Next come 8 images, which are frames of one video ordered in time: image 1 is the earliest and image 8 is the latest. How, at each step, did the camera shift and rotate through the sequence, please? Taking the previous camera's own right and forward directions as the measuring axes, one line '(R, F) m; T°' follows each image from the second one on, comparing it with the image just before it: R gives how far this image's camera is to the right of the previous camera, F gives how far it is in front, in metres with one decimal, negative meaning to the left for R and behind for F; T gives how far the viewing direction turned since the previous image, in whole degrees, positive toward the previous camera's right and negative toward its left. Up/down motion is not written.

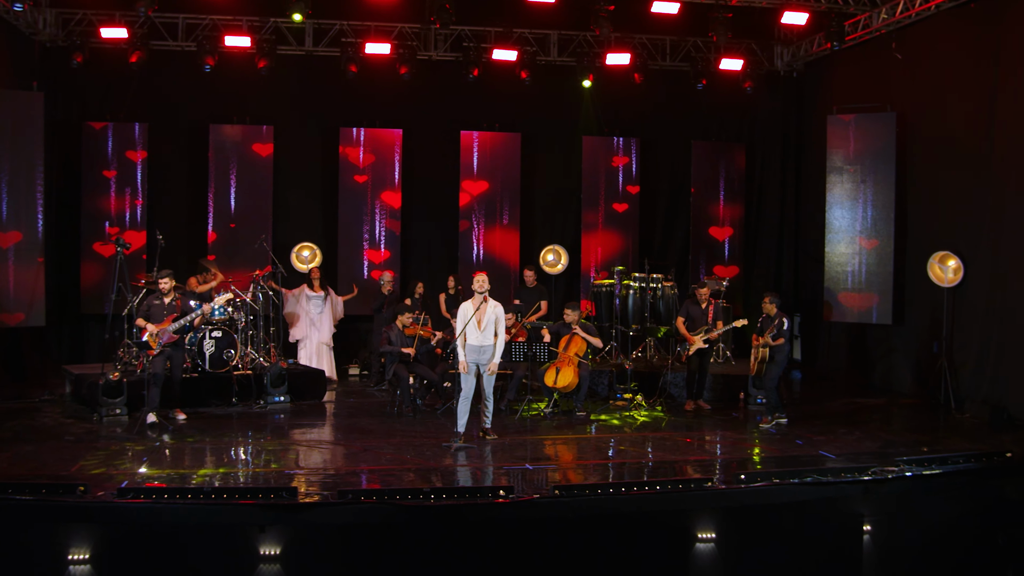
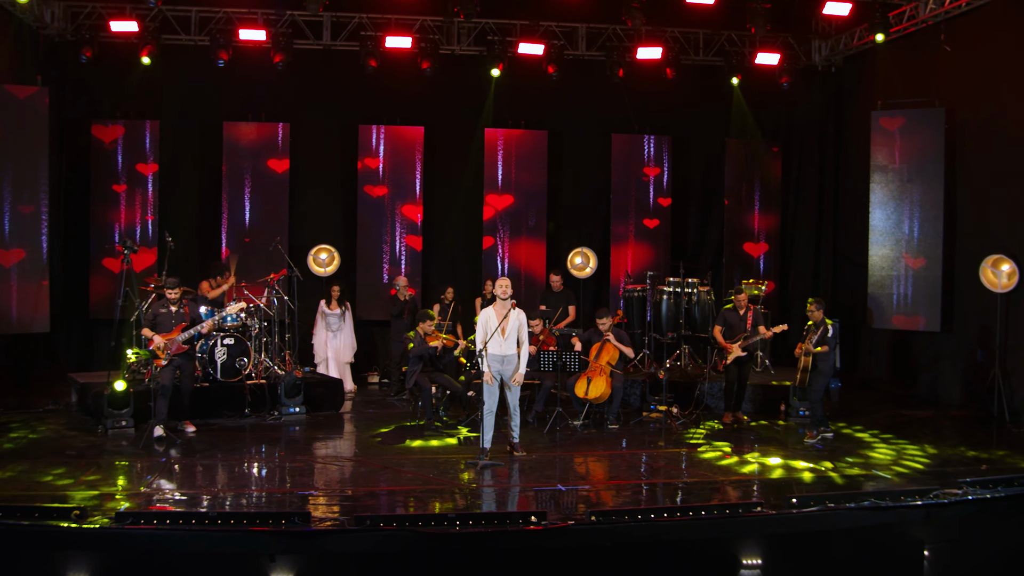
(-0.2, +0.5) m; -1°
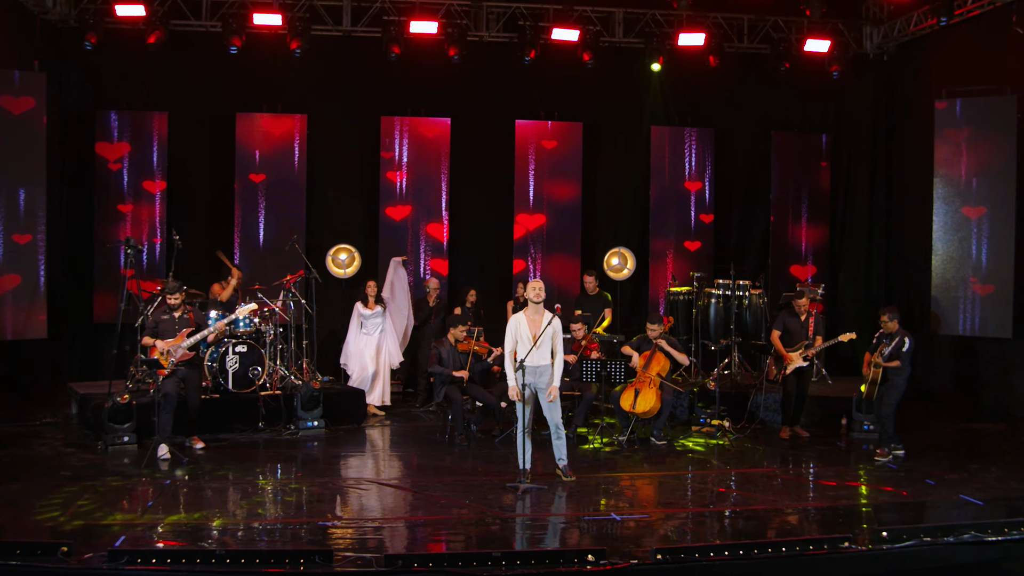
(-0.3, +0.8) m; -1°
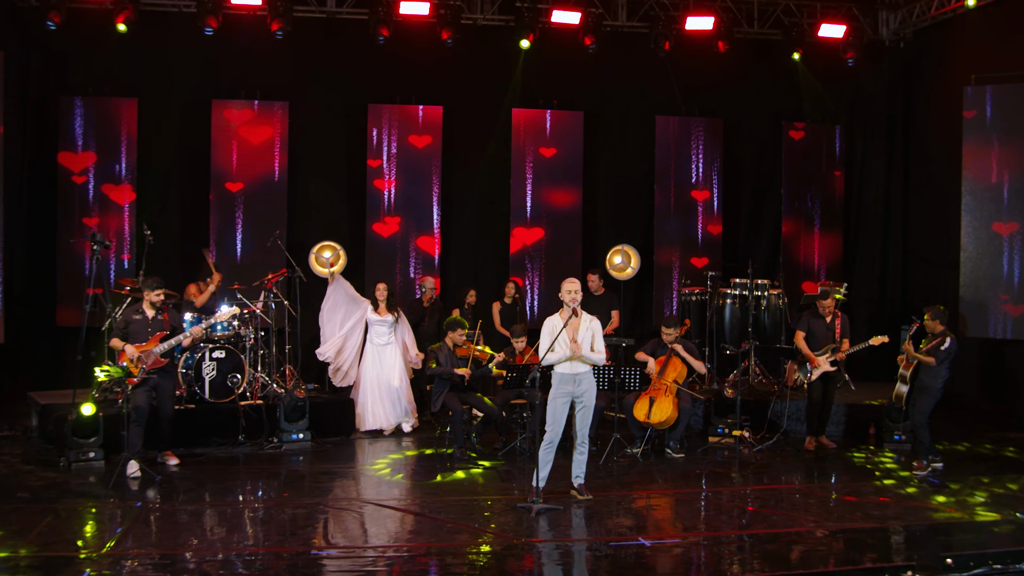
(-0.2, +0.7) m; +2°
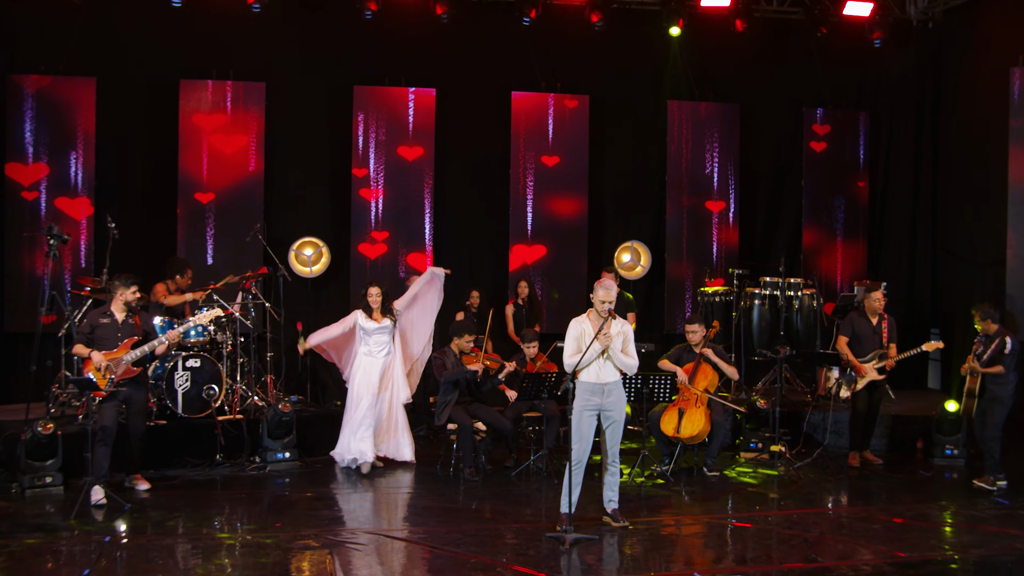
(-0.4, +0.8) m; +2°
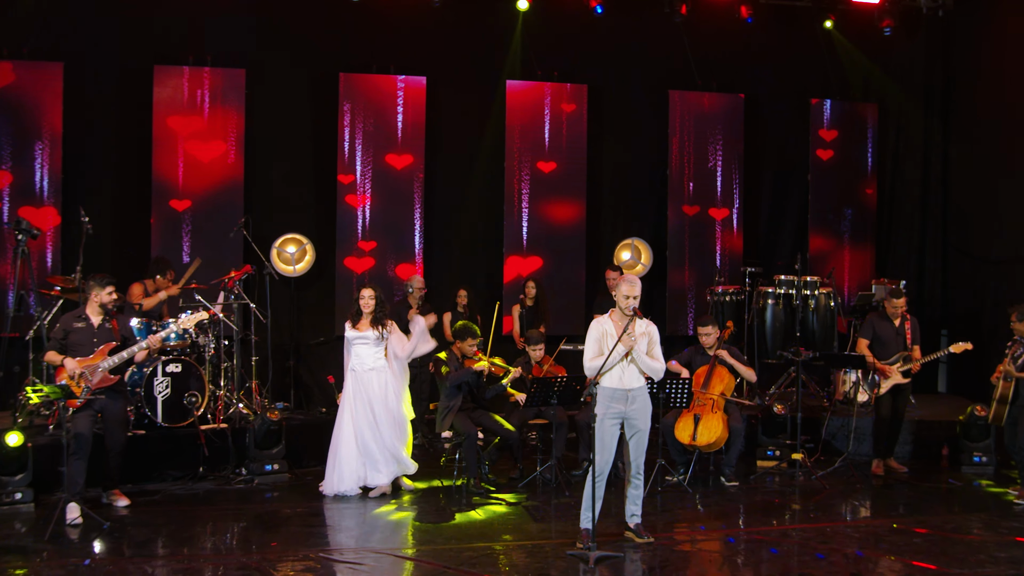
(-0.3, +0.4) m; +2°
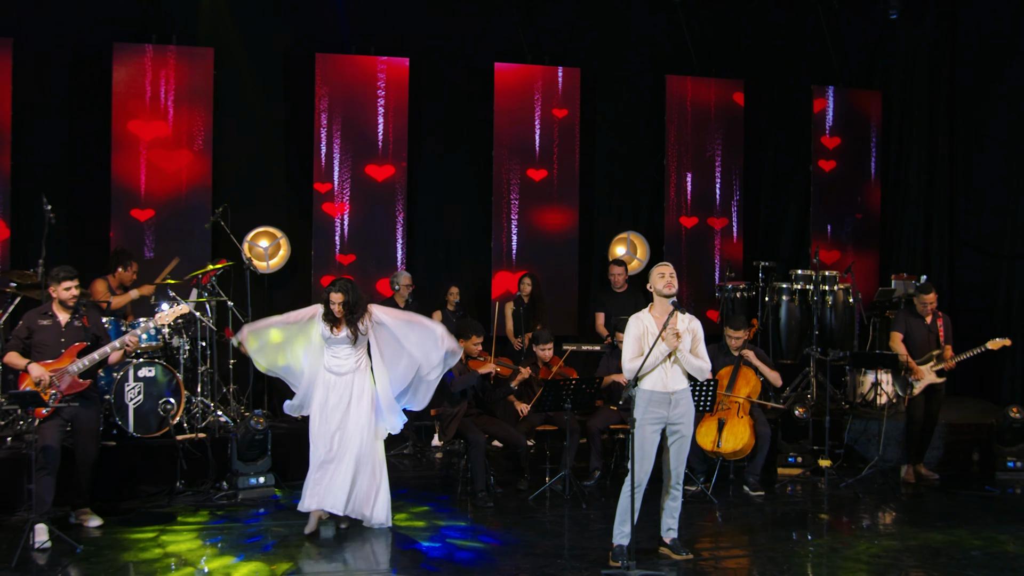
(-0.5, +0.5) m; +3°
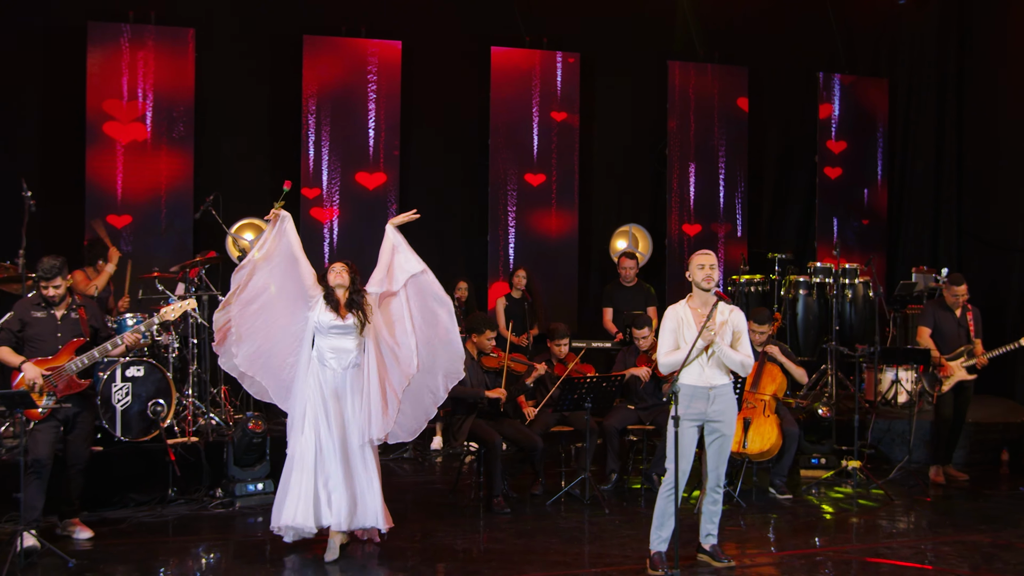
(-0.4, +0.3) m; +2°
